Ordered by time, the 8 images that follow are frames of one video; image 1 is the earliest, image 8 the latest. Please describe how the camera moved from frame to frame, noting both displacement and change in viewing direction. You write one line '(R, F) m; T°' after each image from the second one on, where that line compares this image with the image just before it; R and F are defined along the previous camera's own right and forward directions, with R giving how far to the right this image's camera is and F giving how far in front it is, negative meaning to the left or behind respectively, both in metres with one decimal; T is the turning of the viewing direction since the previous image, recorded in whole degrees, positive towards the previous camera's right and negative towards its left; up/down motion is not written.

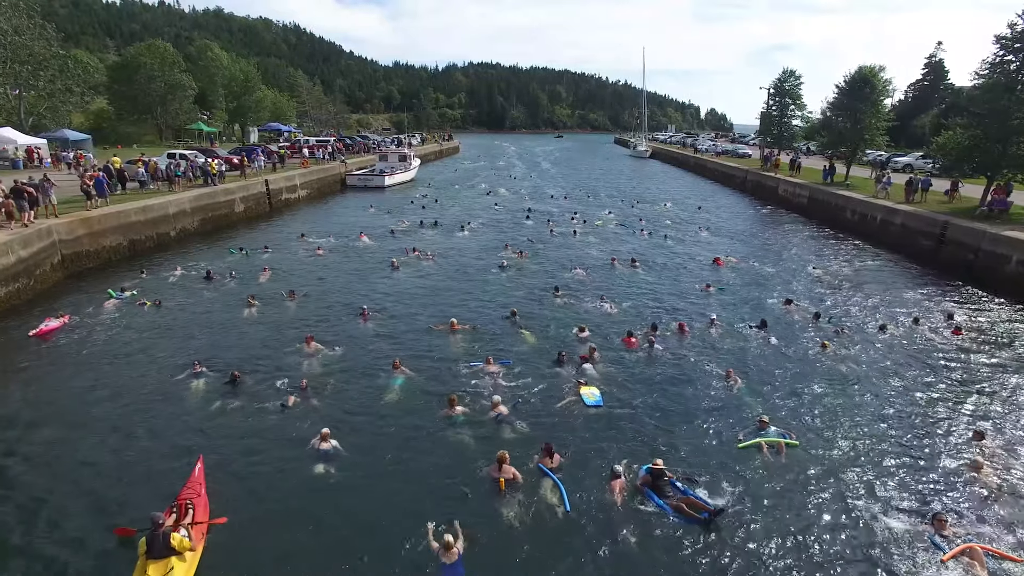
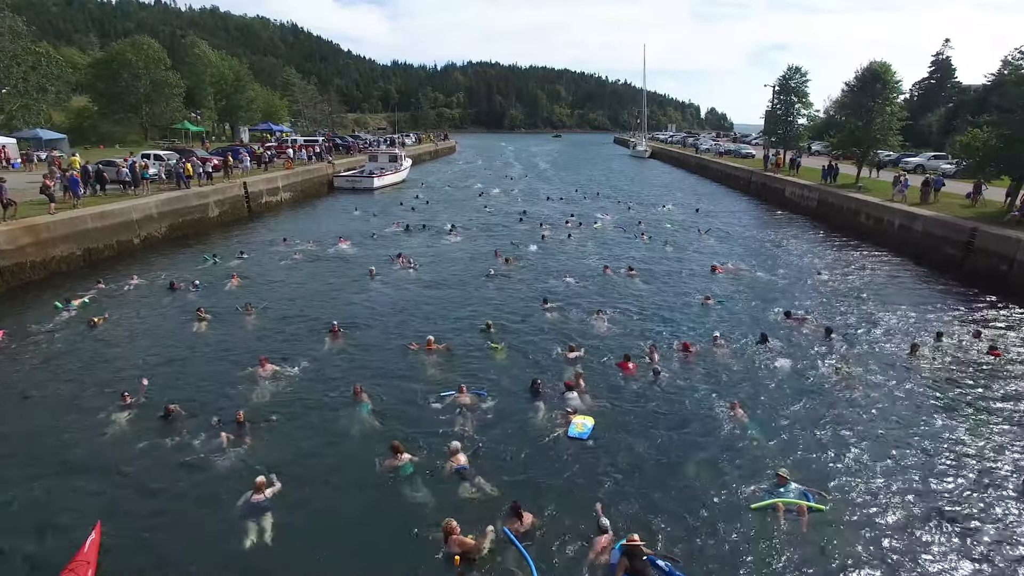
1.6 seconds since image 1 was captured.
(+0.5, +2.0) m; 0°
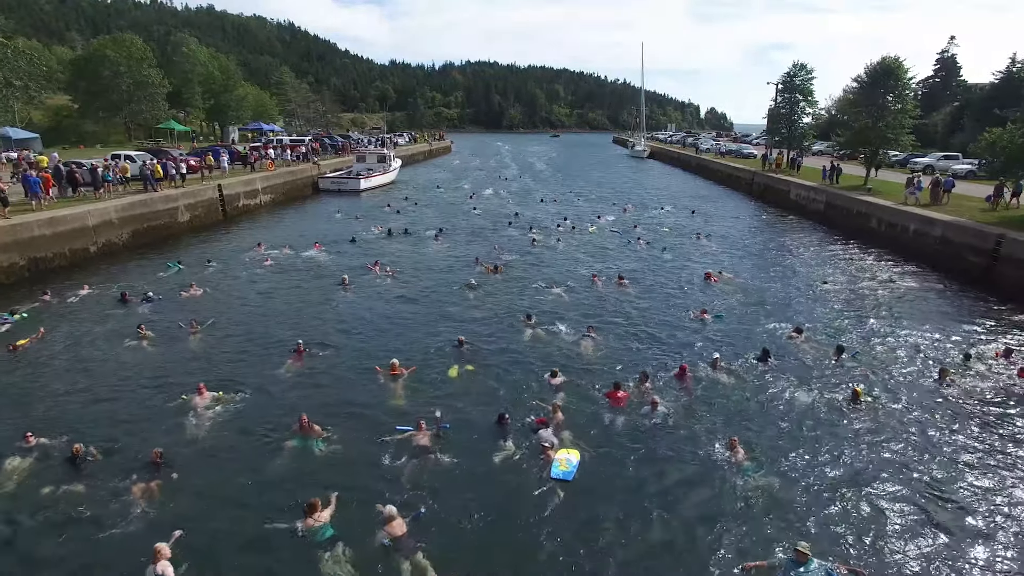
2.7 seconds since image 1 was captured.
(+0.5, +1.9) m; 0°
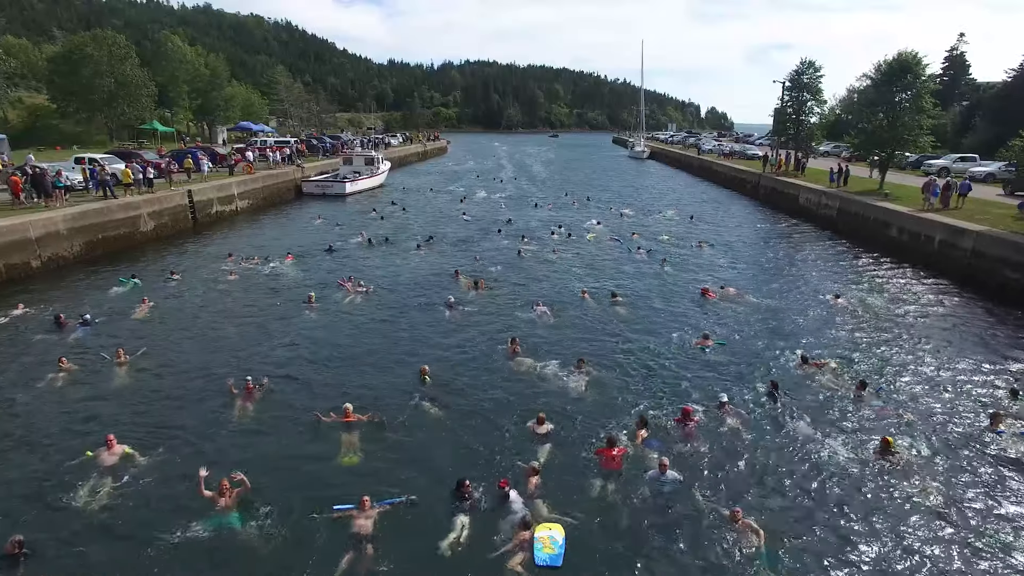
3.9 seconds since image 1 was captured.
(+0.5, +2.3) m; 0°
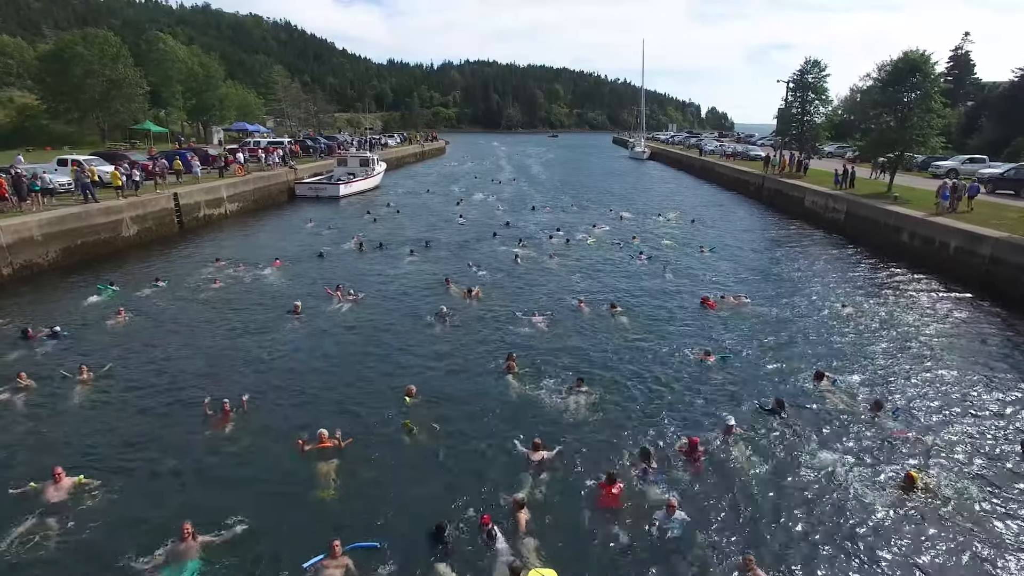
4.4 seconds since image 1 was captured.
(+0.1, +1.0) m; 0°
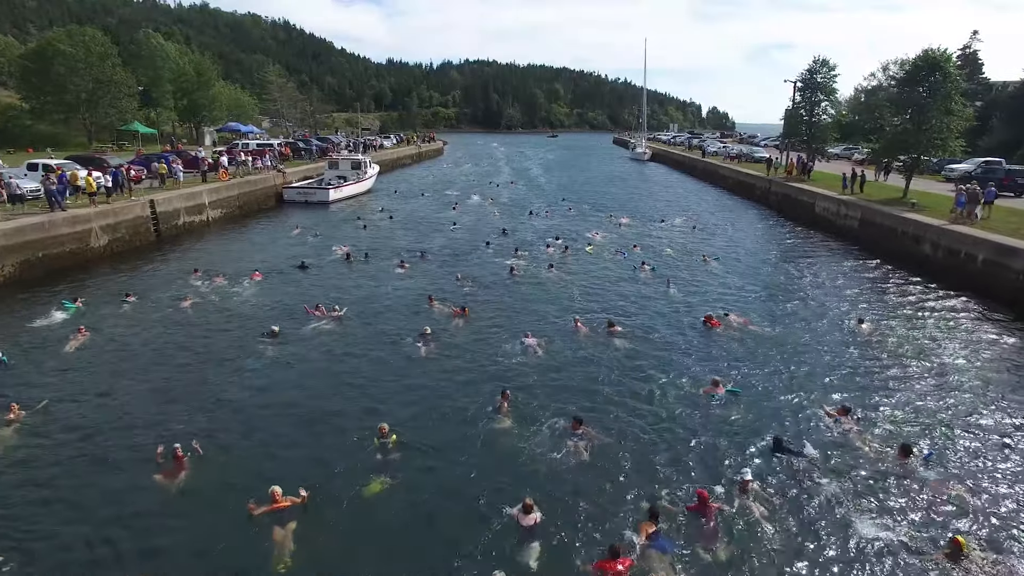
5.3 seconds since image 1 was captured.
(+0.2, +1.7) m; 0°
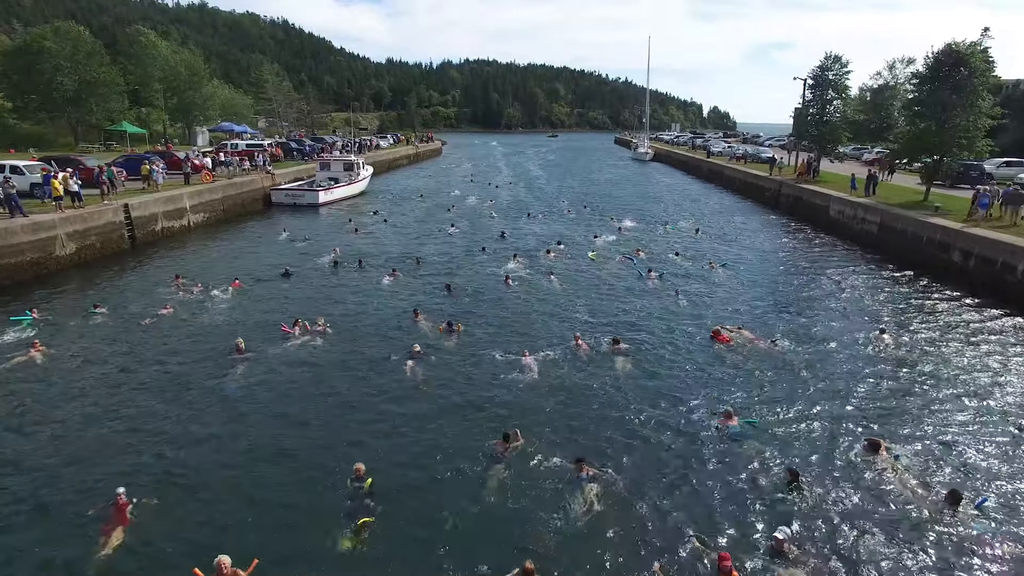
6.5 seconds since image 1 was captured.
(+0.1, +1.8) m; 0°
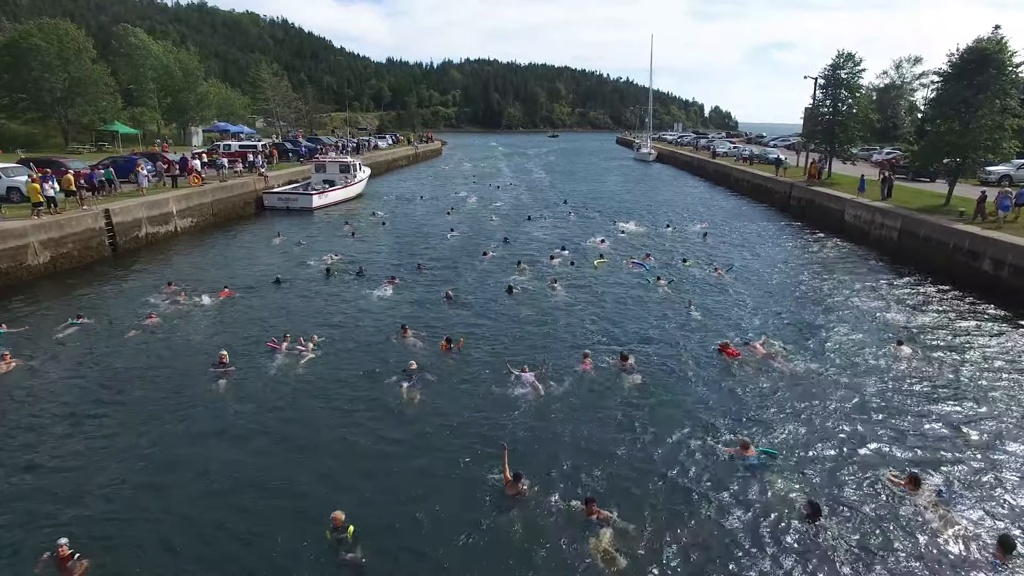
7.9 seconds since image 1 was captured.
(-0.1, +1.4) m; 0°
